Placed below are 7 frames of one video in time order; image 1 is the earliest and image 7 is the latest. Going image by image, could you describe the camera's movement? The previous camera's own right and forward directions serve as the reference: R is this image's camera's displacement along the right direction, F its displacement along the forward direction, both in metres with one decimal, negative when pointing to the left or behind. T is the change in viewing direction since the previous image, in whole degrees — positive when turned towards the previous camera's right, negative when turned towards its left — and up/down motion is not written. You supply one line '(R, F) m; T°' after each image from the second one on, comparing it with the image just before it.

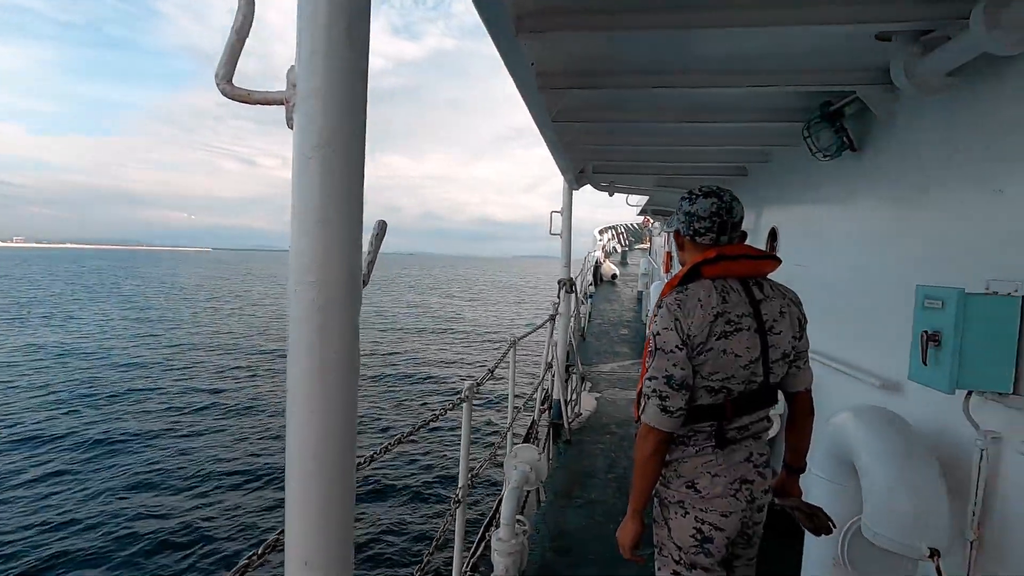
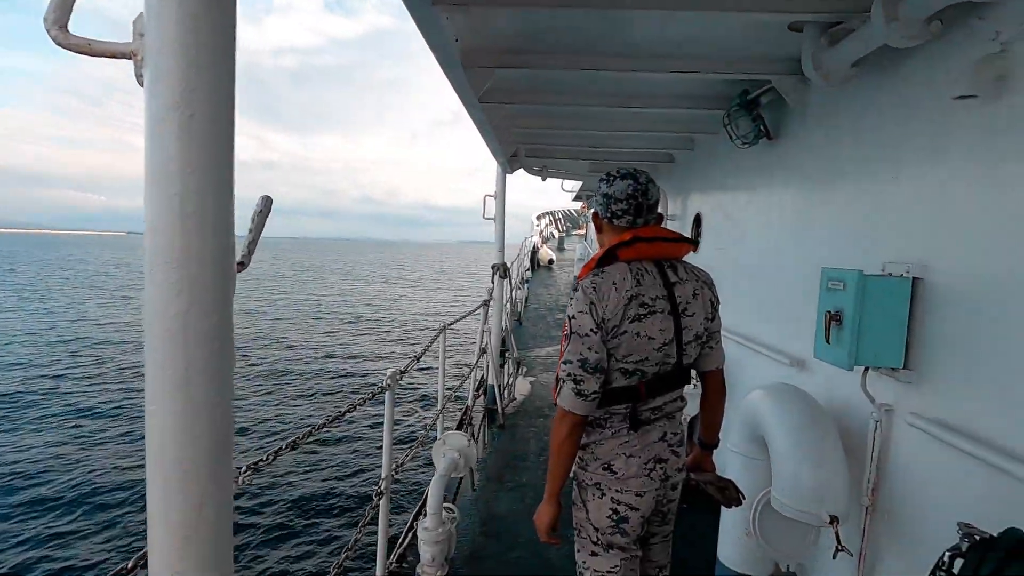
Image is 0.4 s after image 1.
(+0.1, 0.0) m; +6°
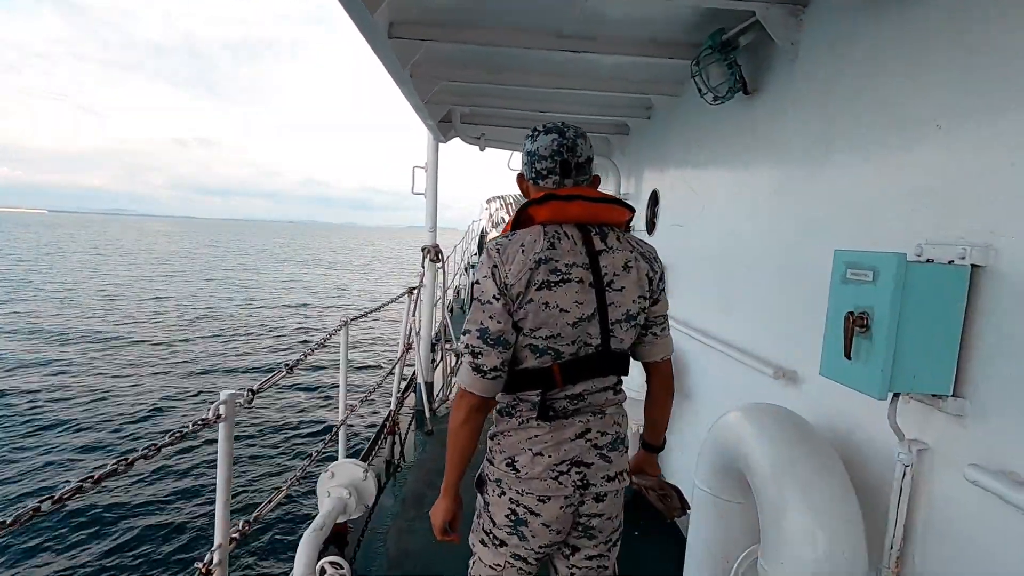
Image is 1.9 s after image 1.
(+0.2, +0.7) m; +5°
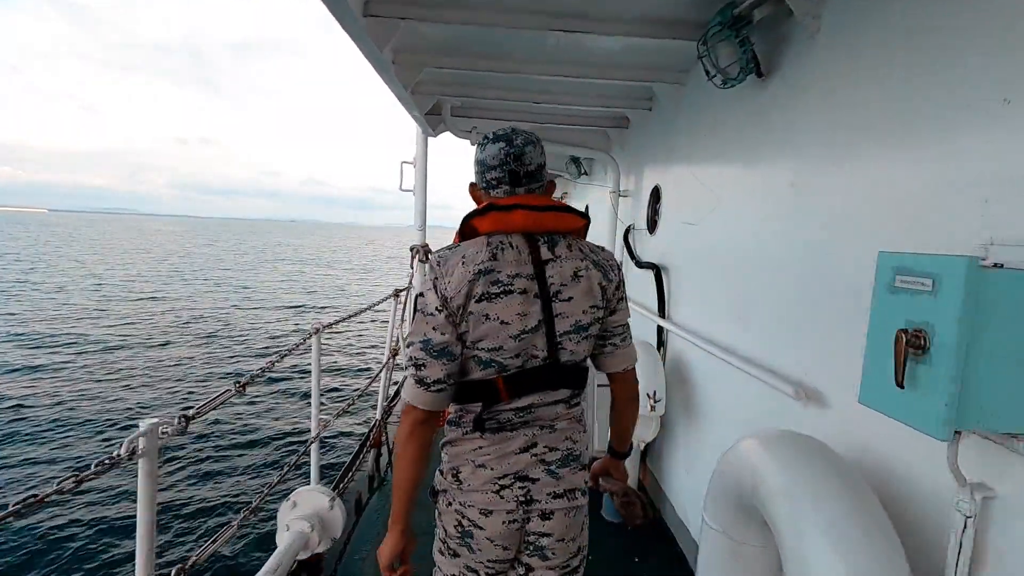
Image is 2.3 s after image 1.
(+0.1, +0.3) m; 0°
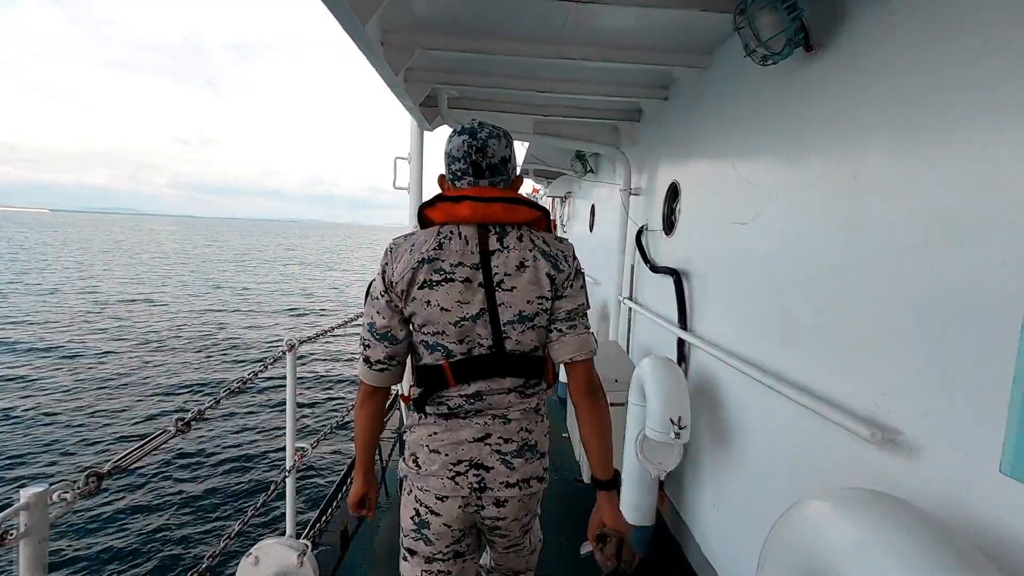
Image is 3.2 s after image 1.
(0.0, +0.3) m; 0°
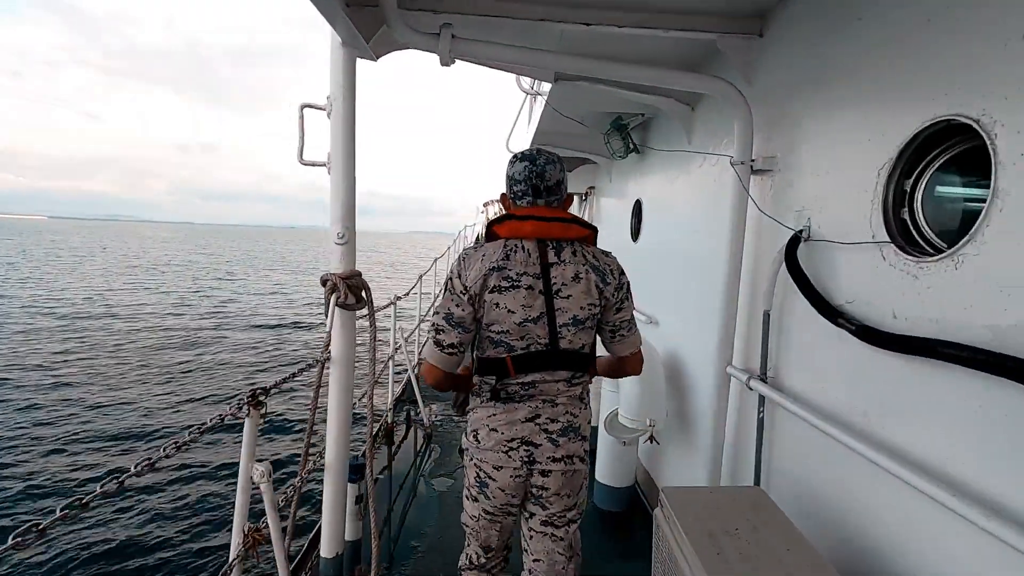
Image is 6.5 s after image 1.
(0.0, +2.1) m; 0°
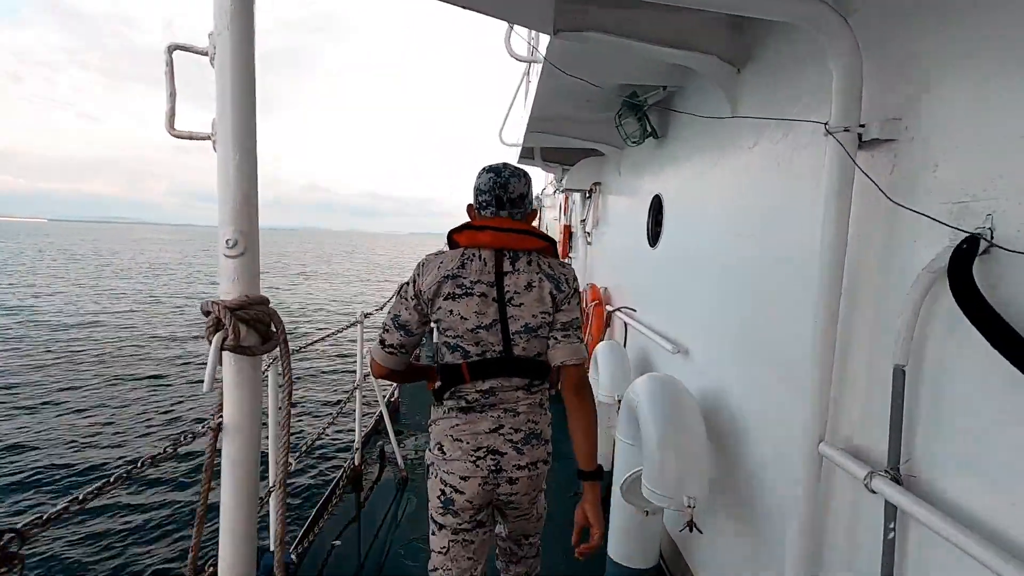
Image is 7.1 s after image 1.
(+0.1, +0.8) m; 0°
